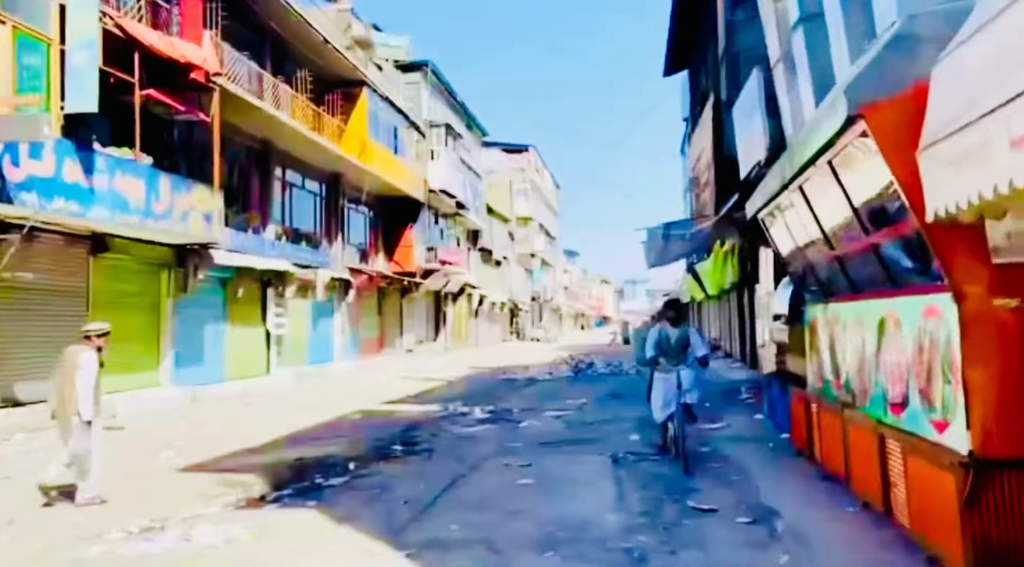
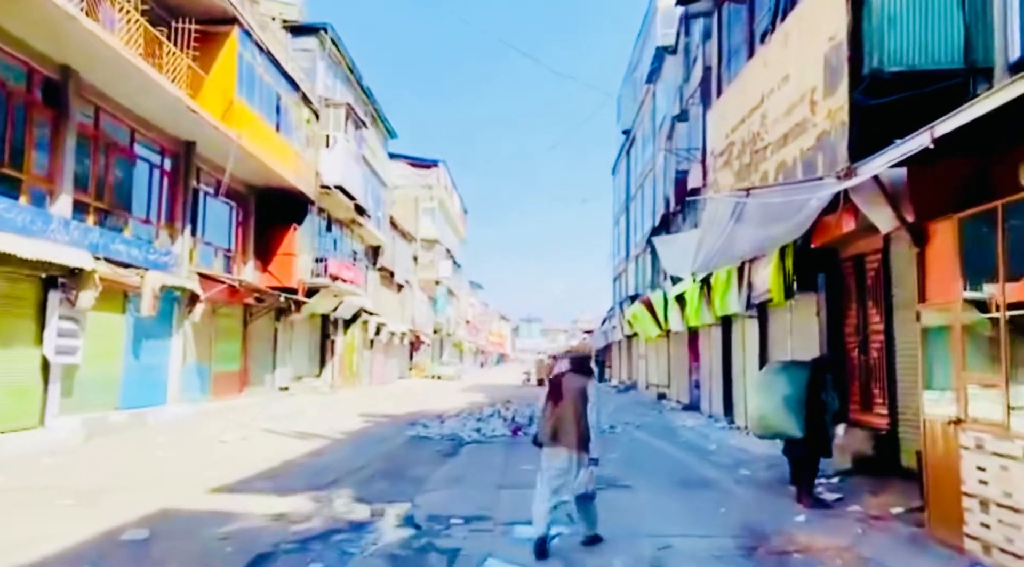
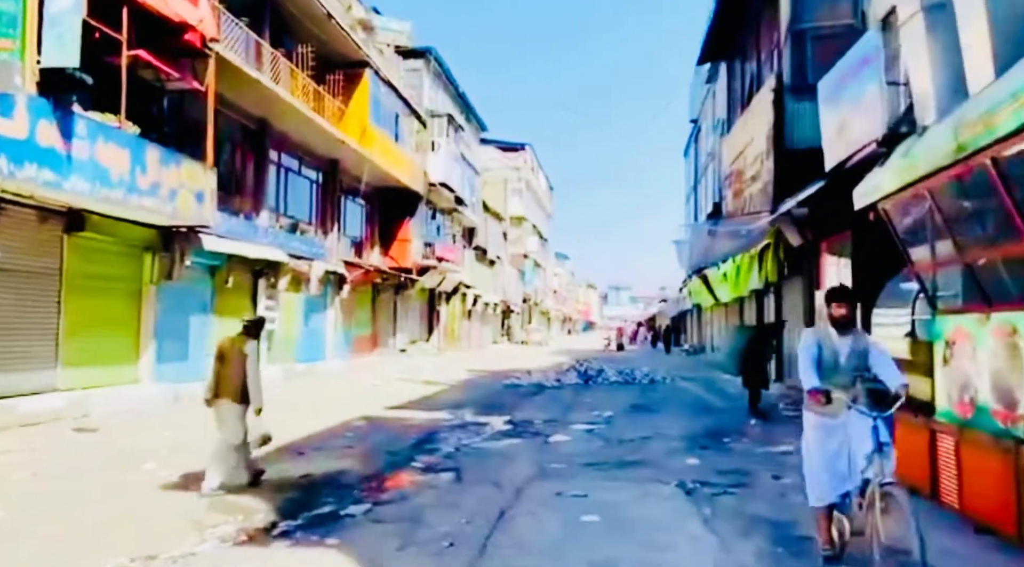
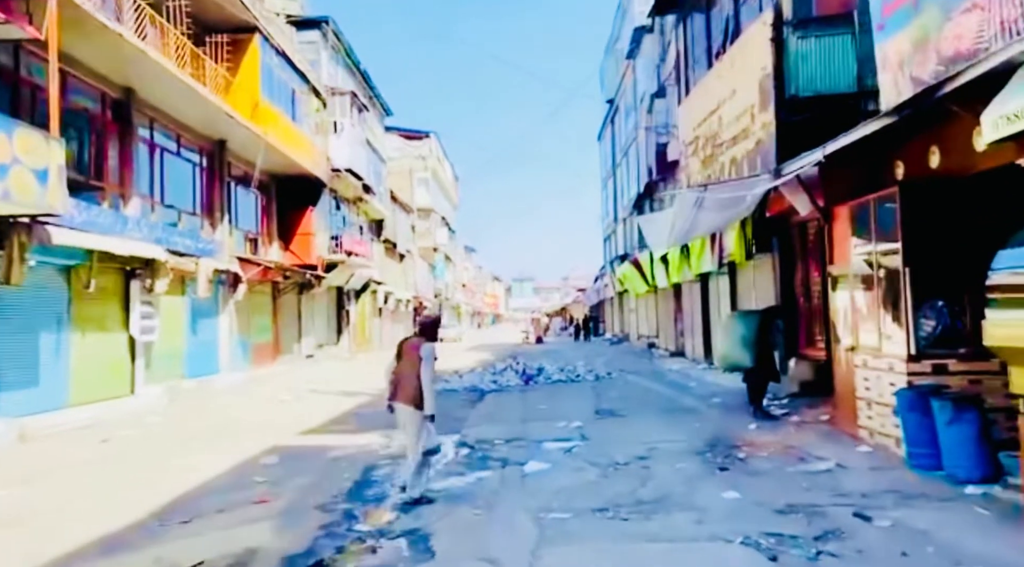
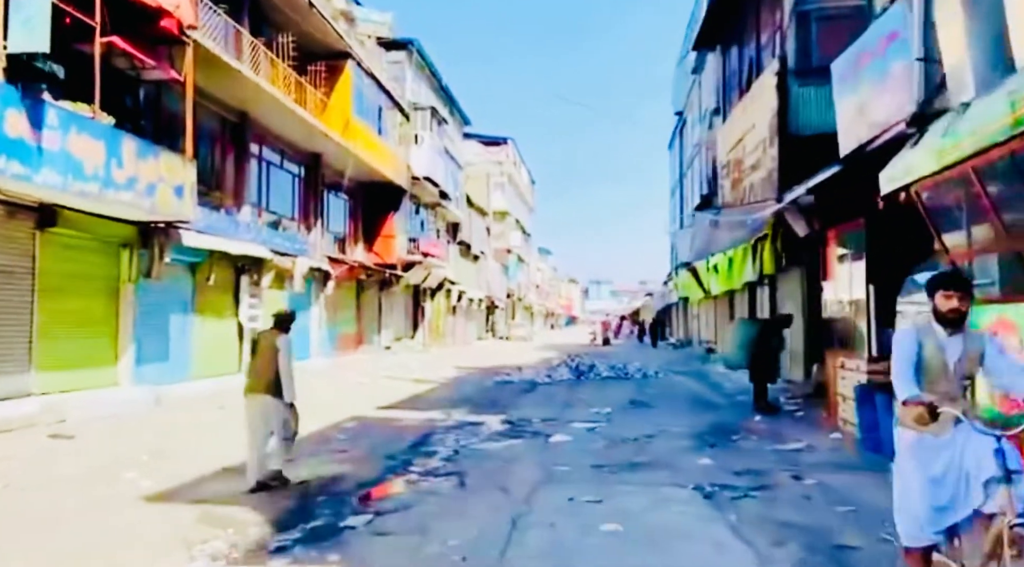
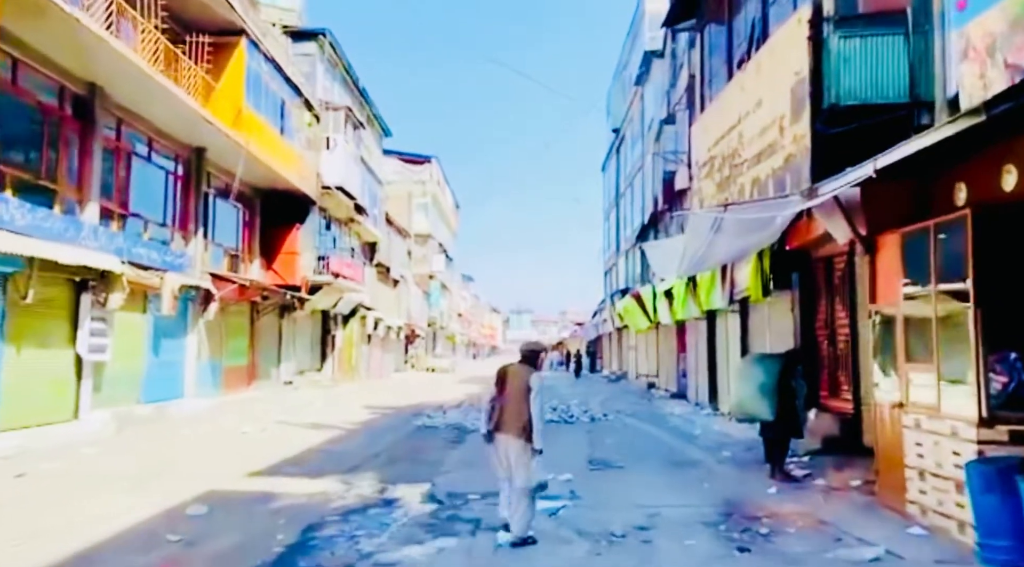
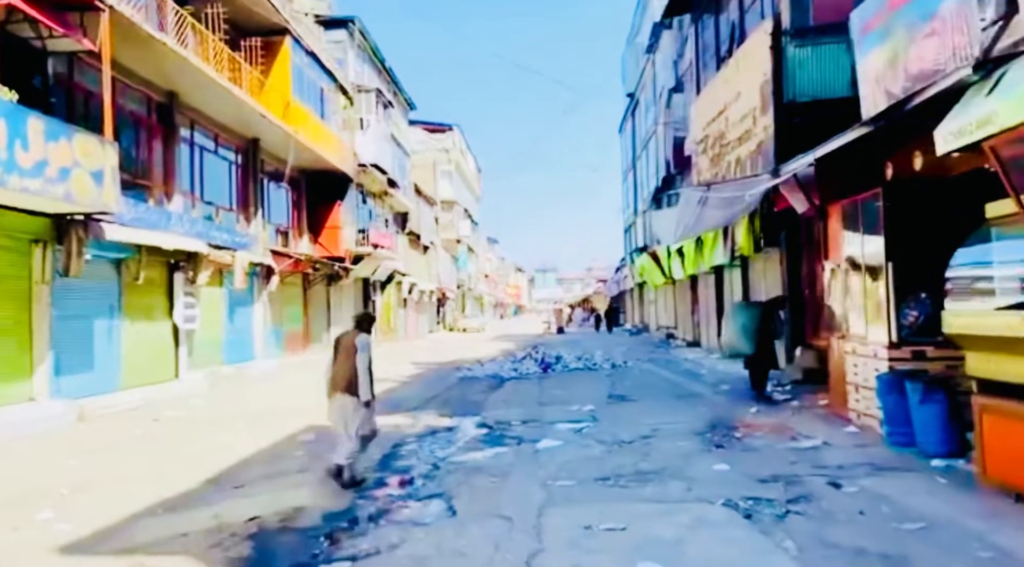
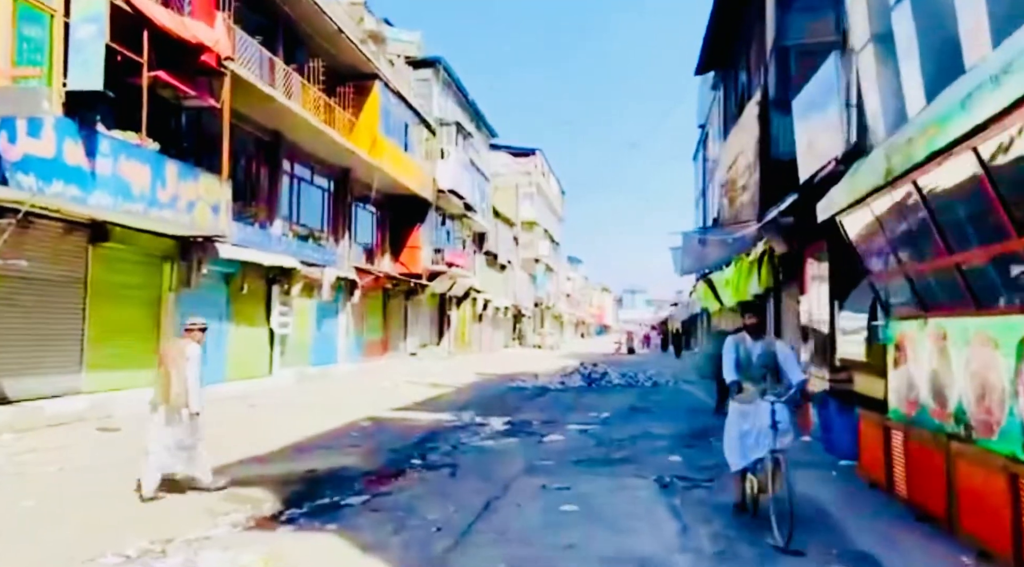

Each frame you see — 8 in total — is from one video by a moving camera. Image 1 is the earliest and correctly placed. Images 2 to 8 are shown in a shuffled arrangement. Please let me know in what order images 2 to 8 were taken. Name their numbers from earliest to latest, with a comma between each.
8, 3, 5, 7, 4, 6, 2
